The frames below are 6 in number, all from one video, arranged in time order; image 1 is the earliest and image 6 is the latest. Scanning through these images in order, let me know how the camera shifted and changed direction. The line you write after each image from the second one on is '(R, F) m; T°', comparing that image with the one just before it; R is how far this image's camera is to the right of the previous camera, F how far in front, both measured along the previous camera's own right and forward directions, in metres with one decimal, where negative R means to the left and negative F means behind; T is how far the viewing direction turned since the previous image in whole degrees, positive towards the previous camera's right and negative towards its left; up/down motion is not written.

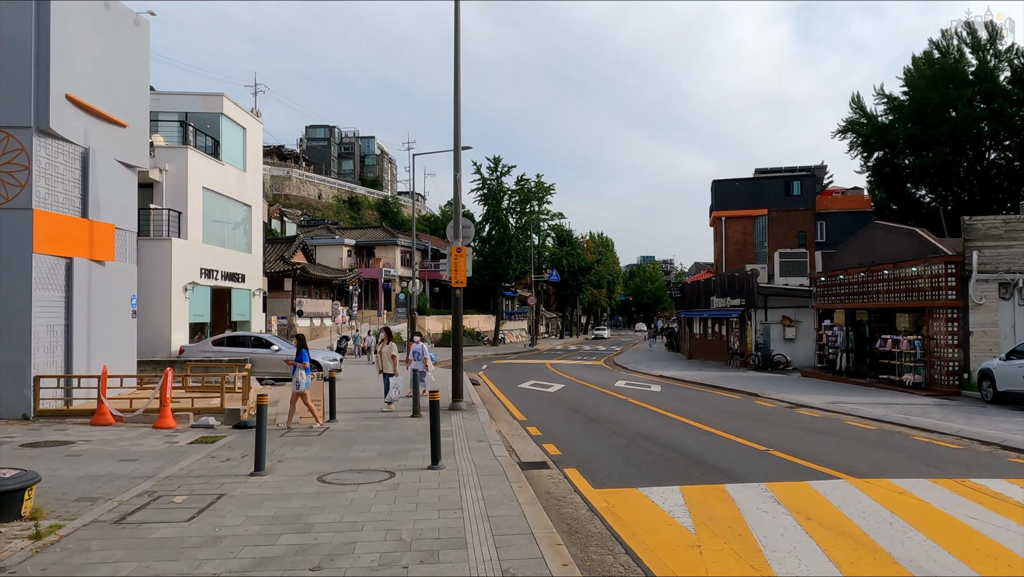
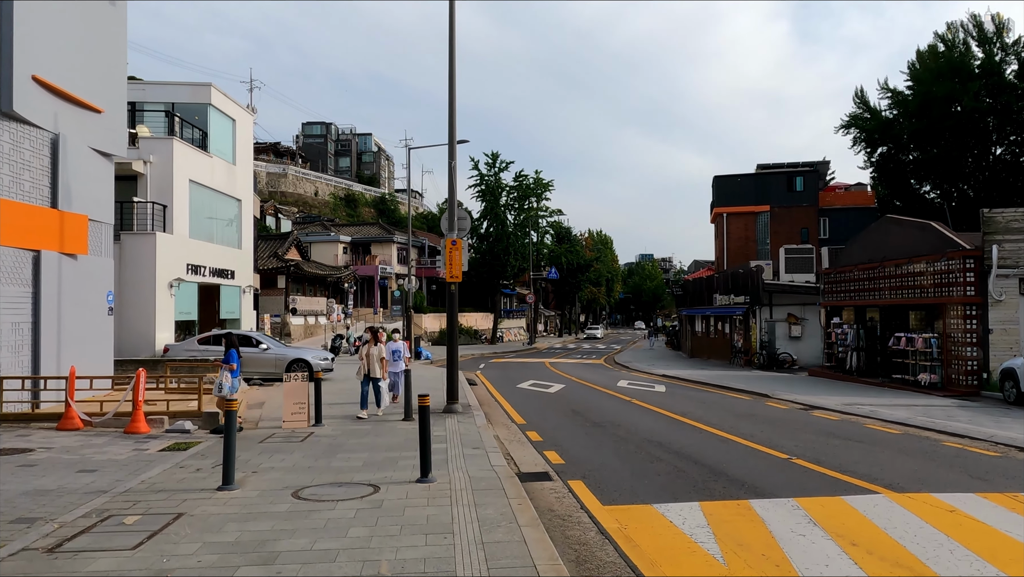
(0.0, +0.9) m; 0°
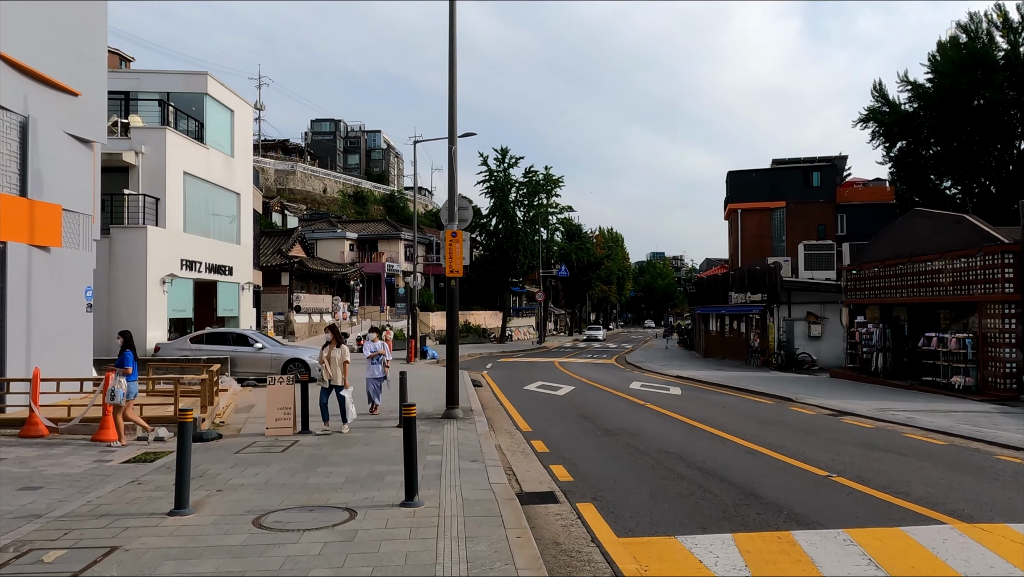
(+0.1, +1.1) m; -1°
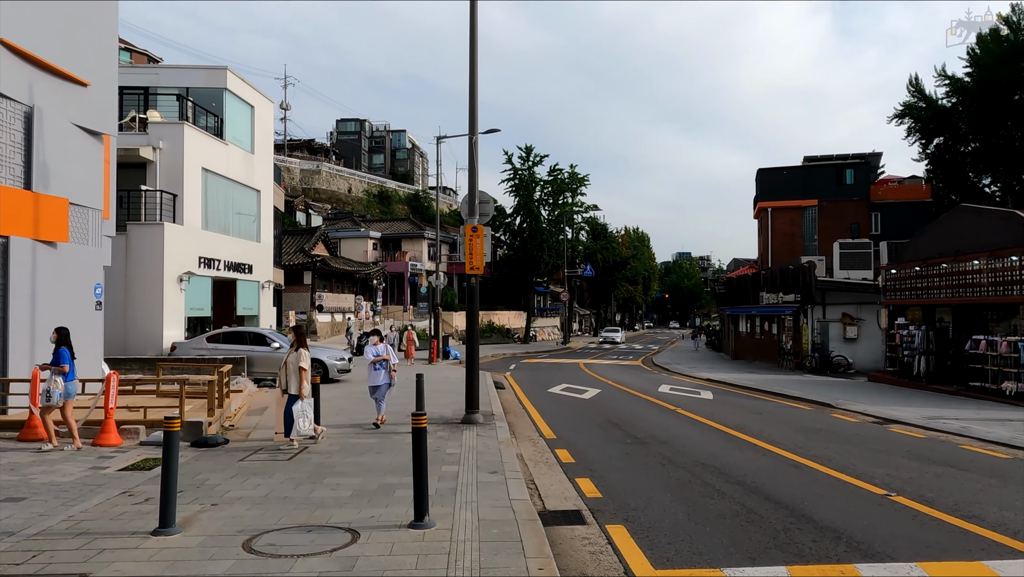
(0.0, +0.7) m; -2°
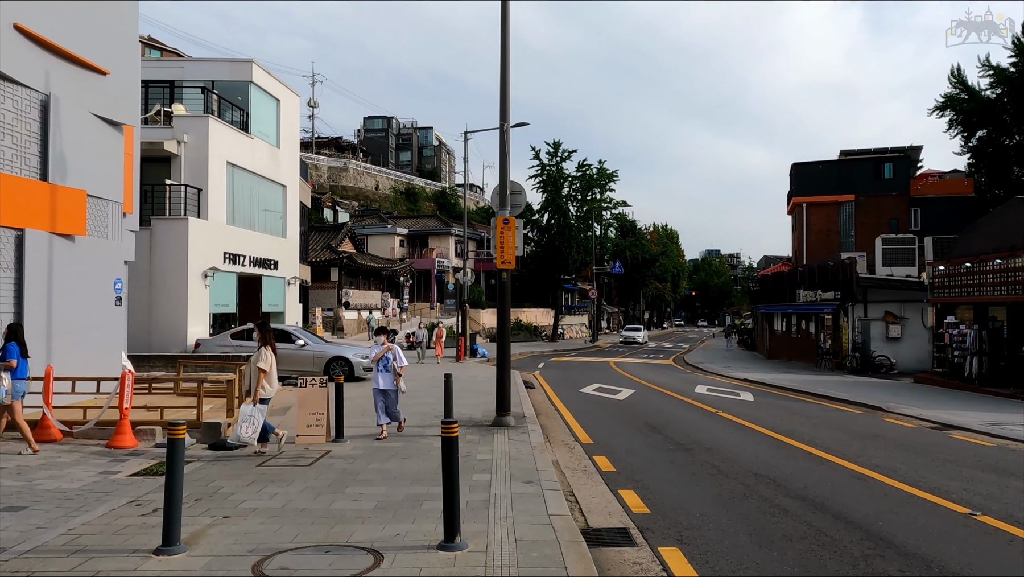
(-0.1, +0.7) m; -2°
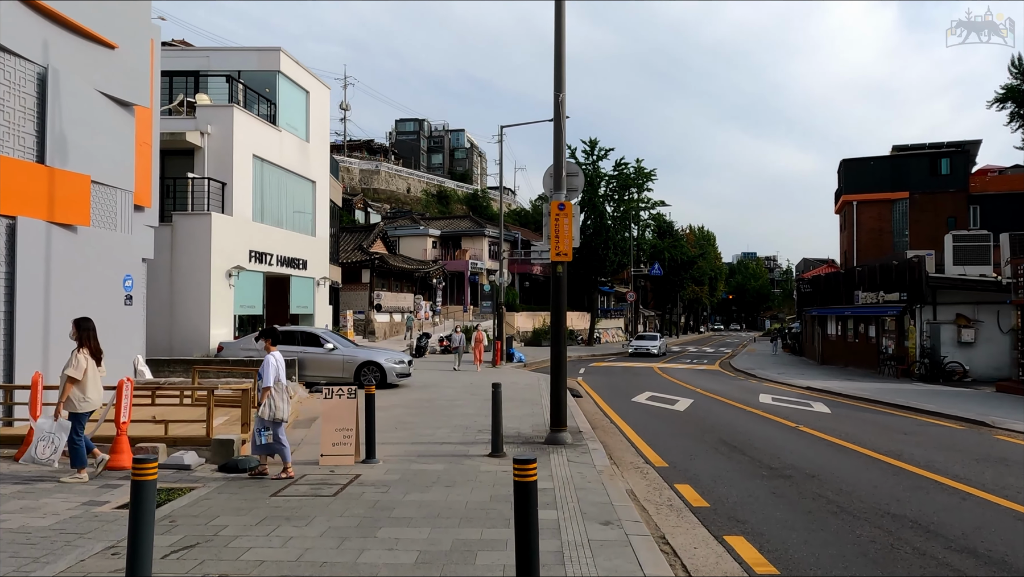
(-0.3, +1.6) m; -2°
